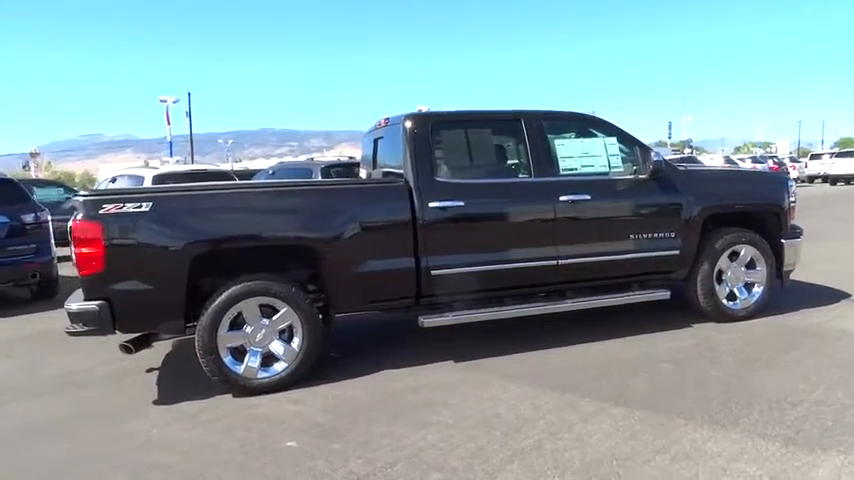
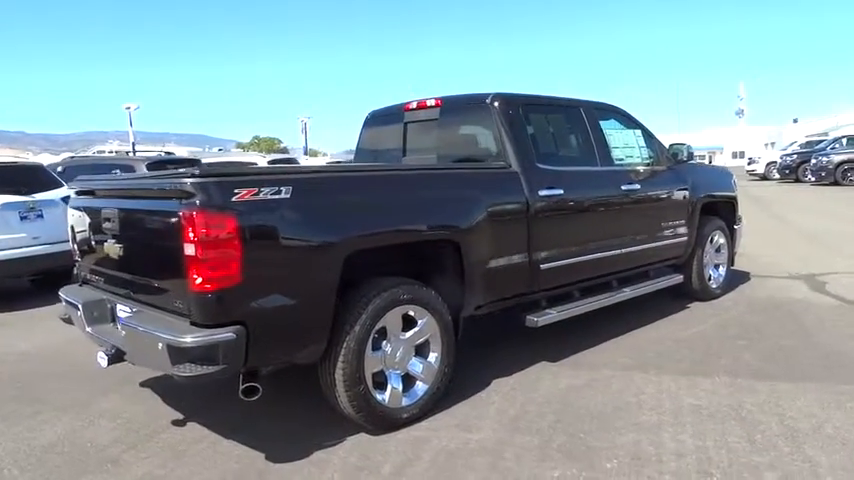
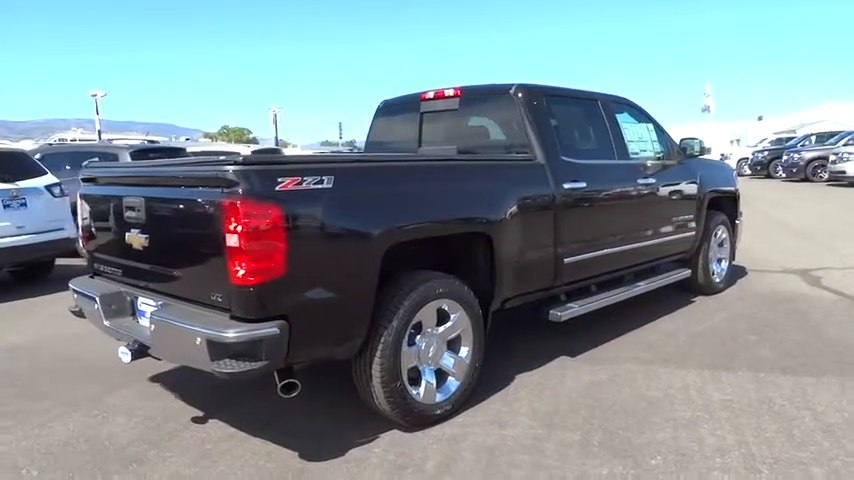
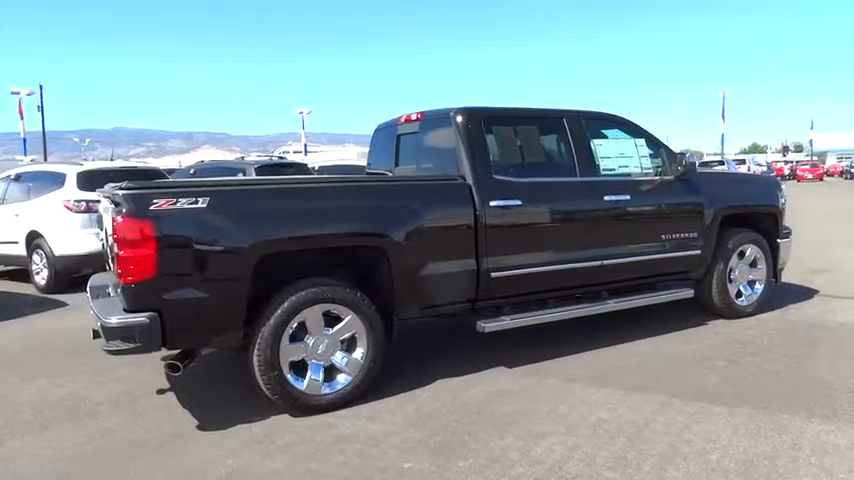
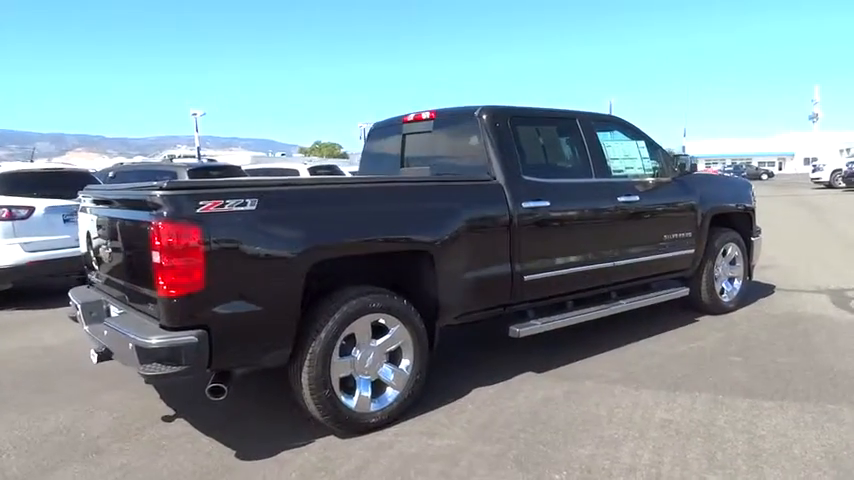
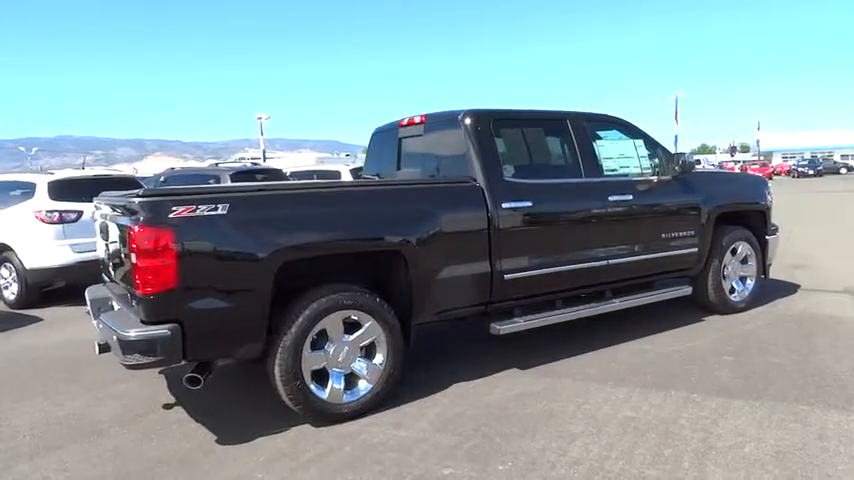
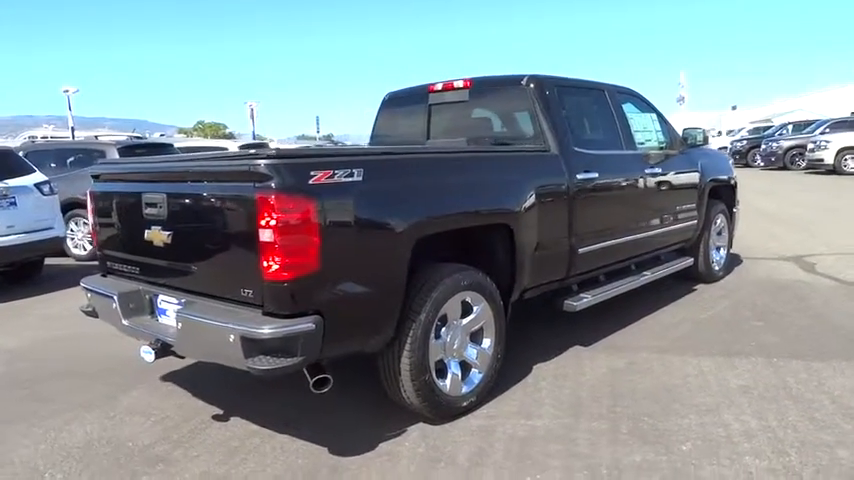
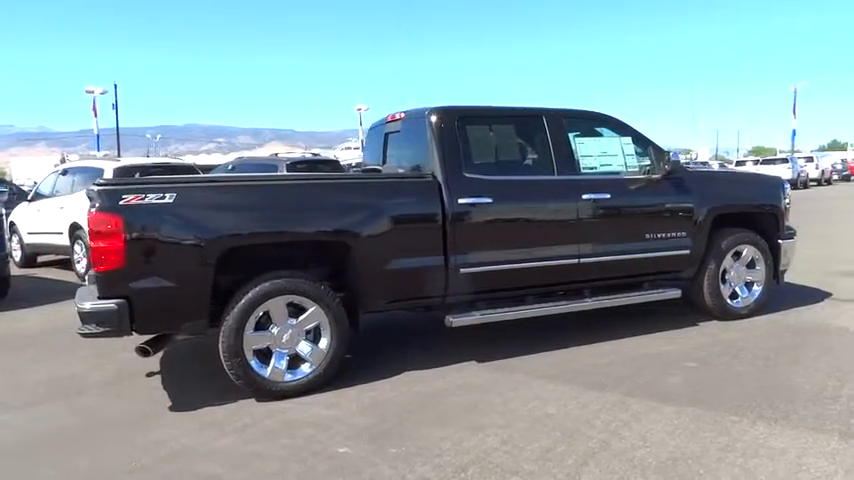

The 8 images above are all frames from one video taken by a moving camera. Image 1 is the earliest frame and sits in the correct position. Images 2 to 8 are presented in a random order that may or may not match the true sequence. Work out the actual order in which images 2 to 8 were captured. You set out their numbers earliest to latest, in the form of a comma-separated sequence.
8, 4, 6, 5, 2, 3, 7
